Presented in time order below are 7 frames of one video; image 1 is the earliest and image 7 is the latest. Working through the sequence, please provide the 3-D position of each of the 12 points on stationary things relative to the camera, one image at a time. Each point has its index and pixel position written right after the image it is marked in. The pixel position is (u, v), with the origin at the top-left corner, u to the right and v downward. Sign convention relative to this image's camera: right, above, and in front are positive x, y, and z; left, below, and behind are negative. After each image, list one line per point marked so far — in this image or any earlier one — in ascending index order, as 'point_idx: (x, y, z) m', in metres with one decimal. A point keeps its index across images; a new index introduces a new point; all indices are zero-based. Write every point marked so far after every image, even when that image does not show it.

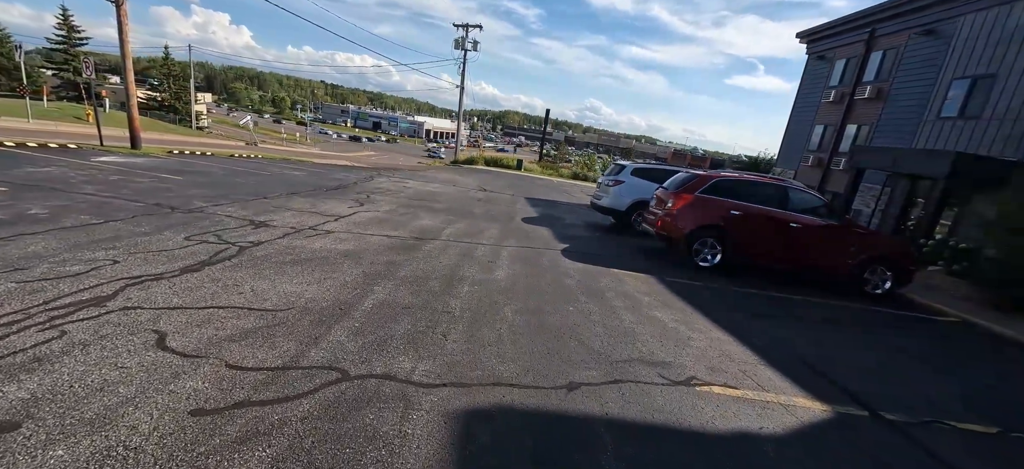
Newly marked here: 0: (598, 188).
0: (+2.2, +1.2, +10.9) m
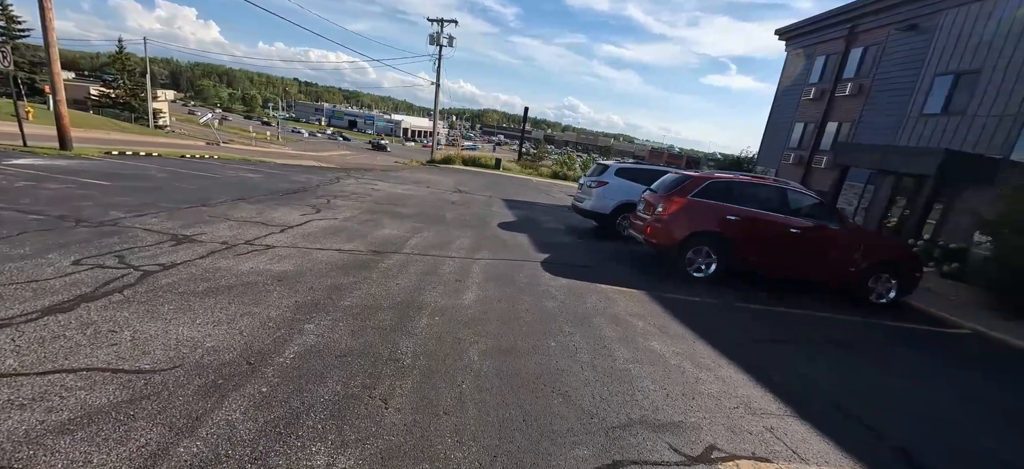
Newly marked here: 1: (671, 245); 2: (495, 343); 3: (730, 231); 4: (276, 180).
0: (+1.6, +1.1, +10.1) m
1: (+2.5, -0.1, +6.7) m
2: (-0.1, -0.9, +3.5) m
3: (+3.4, +0.1, +6.6) m
4: (-7.0, +1.6, +12.6) m
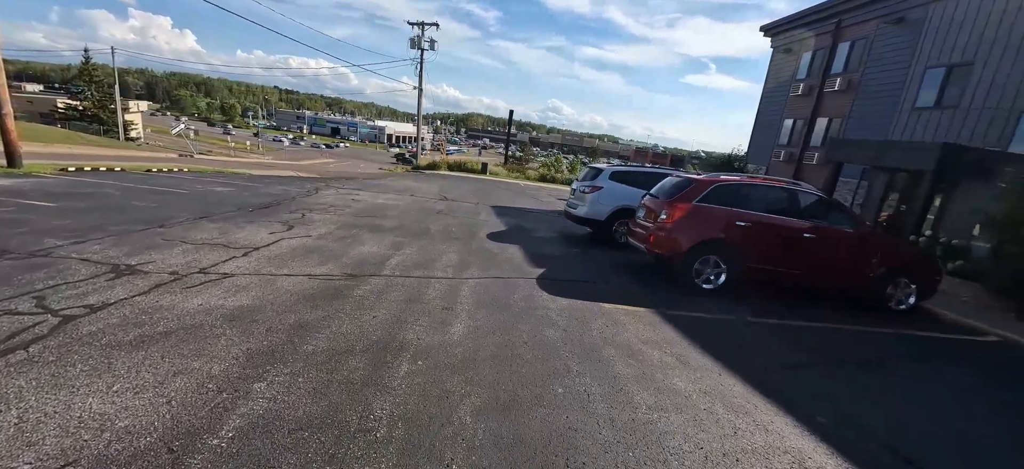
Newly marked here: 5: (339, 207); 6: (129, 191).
0: (+1.4, +0.9, +9.6) m
1: (+2.4, -0.3, +6.1) m
2: (-0.1, -1.1, +2.9) m
3: (+3.2, -0.1, +6.1) m
4: (-7.3, +1.1, +11.8) m
5: (-4.3, +0.7, +10.7) m
6: (-8.9, +1.0, +9.9) m
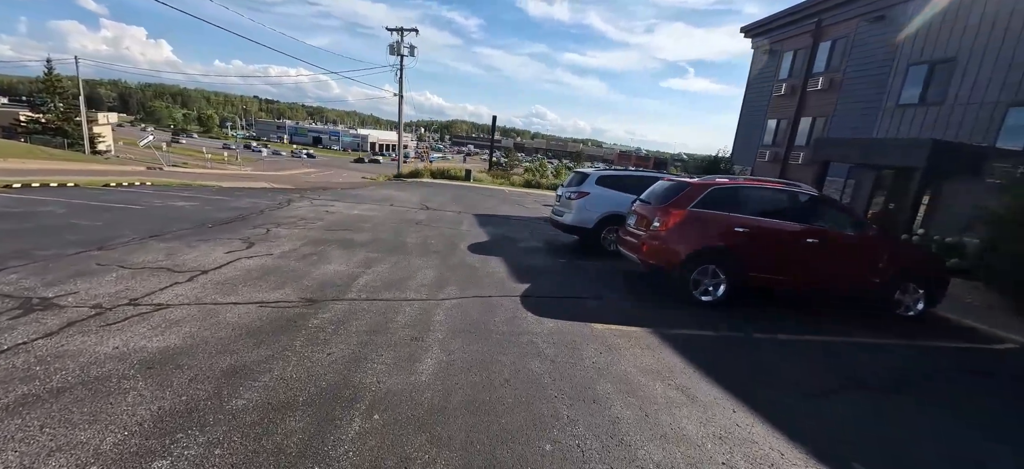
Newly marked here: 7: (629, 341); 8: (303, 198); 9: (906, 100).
0: (+1.0, +0.7, +9.1) m
1: (+2.1, -0.4, +5.7) m
2: (-0.3, -1.2, +2.3) m
3: (+3.0, -0.1, +5.6) m
4: (-7.8, +0.7, +11.1) m
5: (-4.7, +0.3, +10.0) m
6: (-9.3, +0.6, +9.1) m
7: (+1.2, -1.0, +4.2) m
8: (-7.2, +1.2, +14.6) m
9: (+12.1, +4.1, +13.1) m
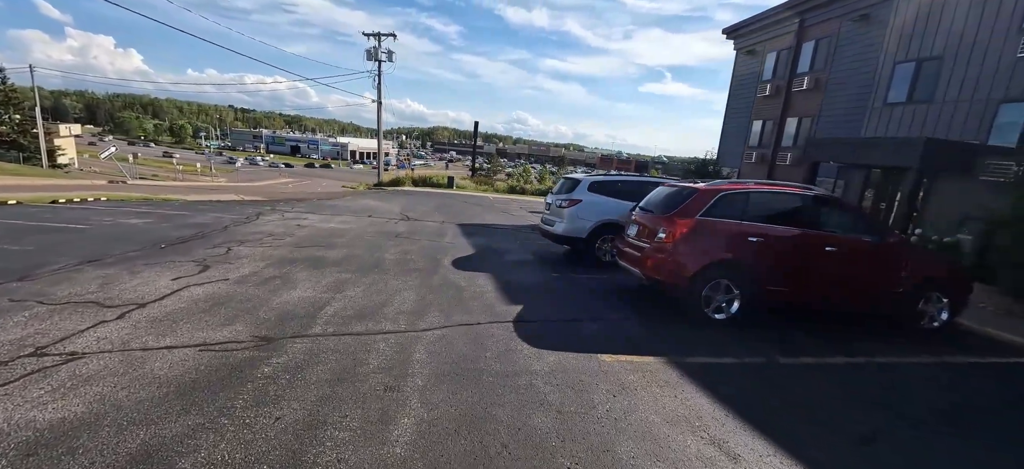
0: (+0.7, +0.5, +8.5) m
1: (+2.0, -0.5, +5.1) m
2: (-0.2, -1.4, +1.6) m
3: (+2.9, -0.3, +5.1) m
4: (-8.1, +0.2, +10.1) m
5: (-5.0, 0.0, +9.2) m
6: (-9.6, +0.1, +8.1) m
7: (+1.1, -1.2, +3.6) m
8: (-7.6, +0.8, +13.7) m
9: (+11.6, +4.1, +13.0) m
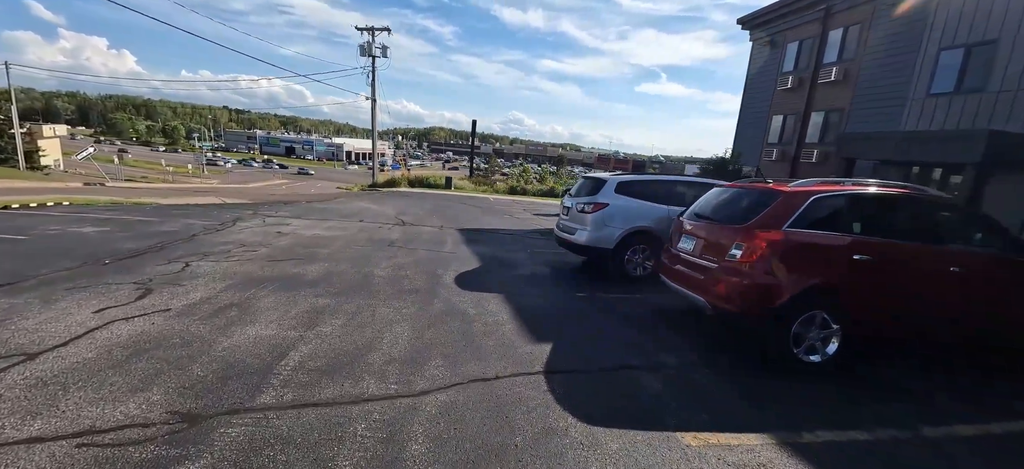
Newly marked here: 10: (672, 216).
0: (+0.9, +0.3, +7.2) m
1: (+2.3, -0.7, +3.8) m
2: (0.0, -1.5, +0.4) m
3: (+3.1, -0.4, +3.8) m
4: (-7.9, 0.0, +8.8) m
5: (-4.8, -0.2, +7.9) m
6: (-9.3, -0.1, +6.8) m
7: (+1.4, -1.4, +2.4) m
8: (-7.5, +0.5, +12.4) m
9: (+11.8, +4.0, +11.8) m
10: (+2.5, +0.3, +6.7) m
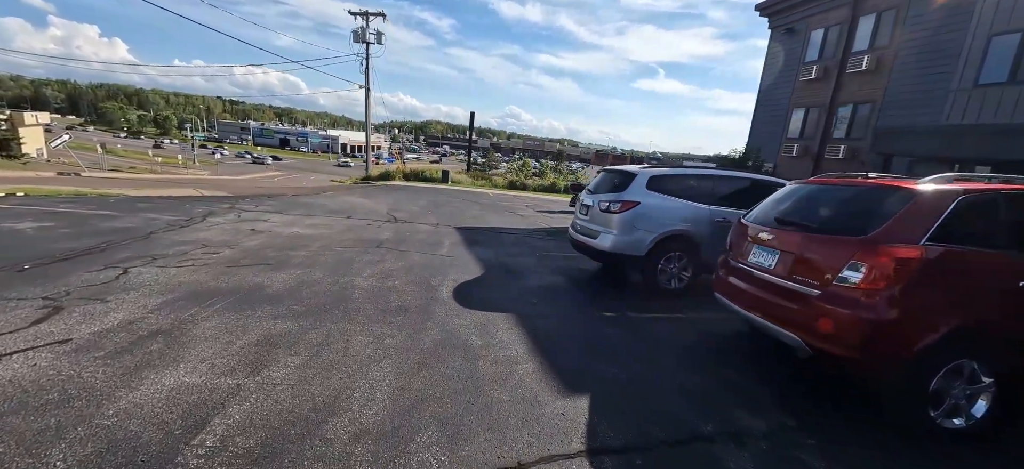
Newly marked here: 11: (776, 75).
0: (+1.1, +0.3, +6.1) m
1: (+2.4, -0.8, +2.7) m
2: (+0.2, -1.7, -0.7) m
3: (+3.3, -0.5, +2.7) m
4: (-7.8, +0.1, +7.6) m
5: (-4.7, -0.2, +6.7) m
6: (-9.2, -0.1, +5.6) m
7: (+1.5, -1.5, +1.2) m
8: (-7.4, +0.6, +11.2) m
9: (+11.9, +3.9, +10.8) m
10: (+2.7, +0.2, +5.6) m
11: (+10.9, +6.5, +17.6) m
